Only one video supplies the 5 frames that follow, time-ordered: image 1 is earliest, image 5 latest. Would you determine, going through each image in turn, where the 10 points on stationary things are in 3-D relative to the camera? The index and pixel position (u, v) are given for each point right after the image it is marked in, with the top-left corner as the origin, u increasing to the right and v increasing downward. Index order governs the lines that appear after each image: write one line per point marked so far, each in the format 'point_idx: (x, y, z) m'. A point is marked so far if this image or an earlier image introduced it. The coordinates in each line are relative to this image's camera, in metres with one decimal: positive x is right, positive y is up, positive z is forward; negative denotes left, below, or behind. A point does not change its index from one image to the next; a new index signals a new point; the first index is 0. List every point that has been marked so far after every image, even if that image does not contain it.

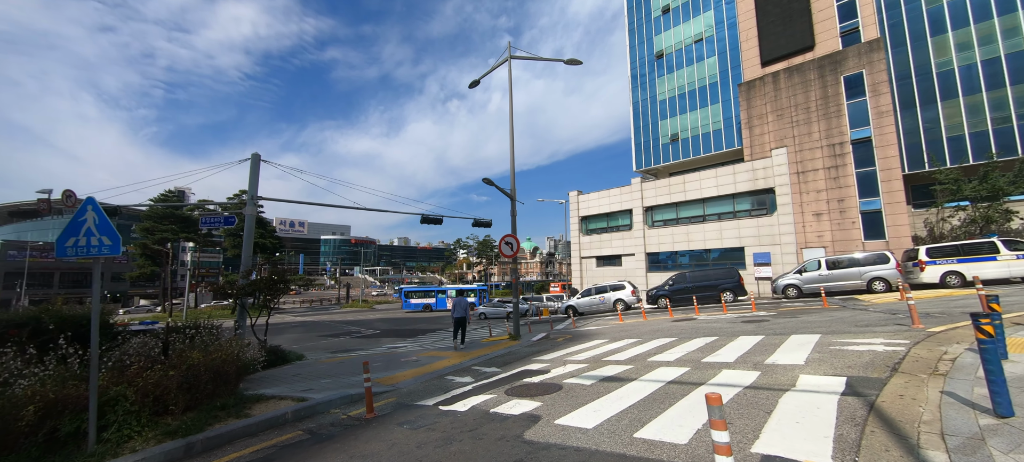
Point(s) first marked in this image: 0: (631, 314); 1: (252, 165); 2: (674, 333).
0: (+4.9, -3.4, +16.8) m
1: (-9.2, +2.3, +14.5) m
2: (+3.9, -2.5, +9.9) m
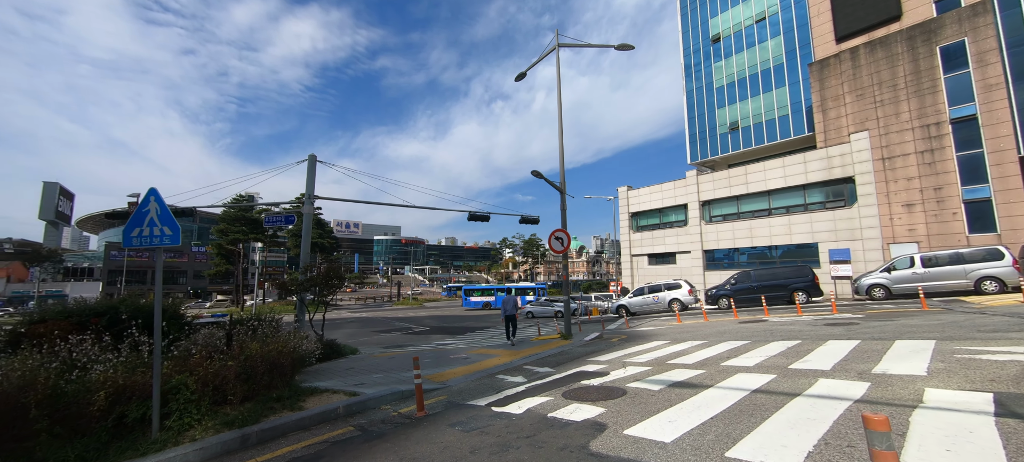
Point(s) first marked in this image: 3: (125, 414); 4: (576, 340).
0: (+6.8, -3.2, +15.7) m
1: (-7.5, +2.4, +15.0) m
2: (+5.1, -2.3, +9.0) m
3: (-4.1, -2.0, +4.3) m
4: (+1.6, -2.8, +10.4) m
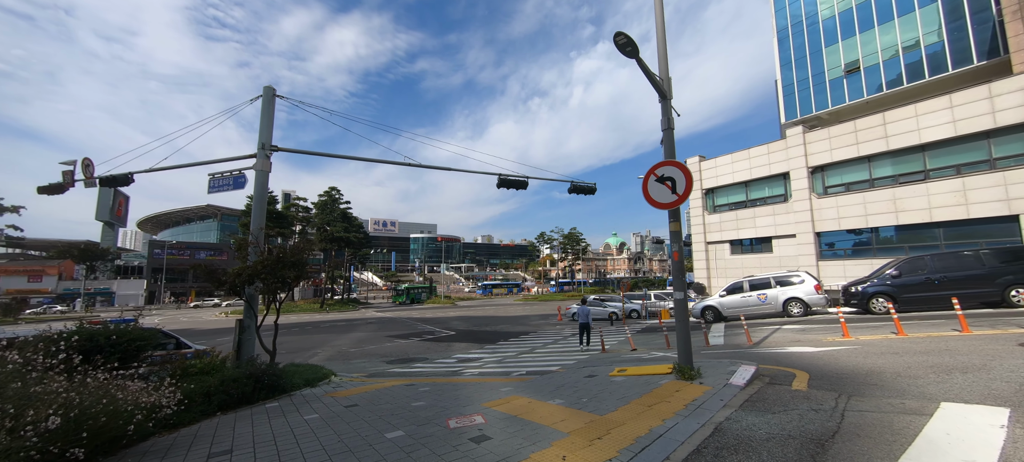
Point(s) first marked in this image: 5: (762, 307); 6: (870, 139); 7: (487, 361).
0: (+8.1, -2.2, +9.6) m
1: (-6.3, +3.3, +10.3) m
2: (+5.8, -1.3, +3.1) m
3: (-3.8, -1.1, -0.7) m
4: (+2.5, -1.9, +4.9) m
5: (+9.3, -2.8, +15.0) m
6: (+15.3, +3.9, +17.4) m
7: (-0.7, -3.8, +11.9) m
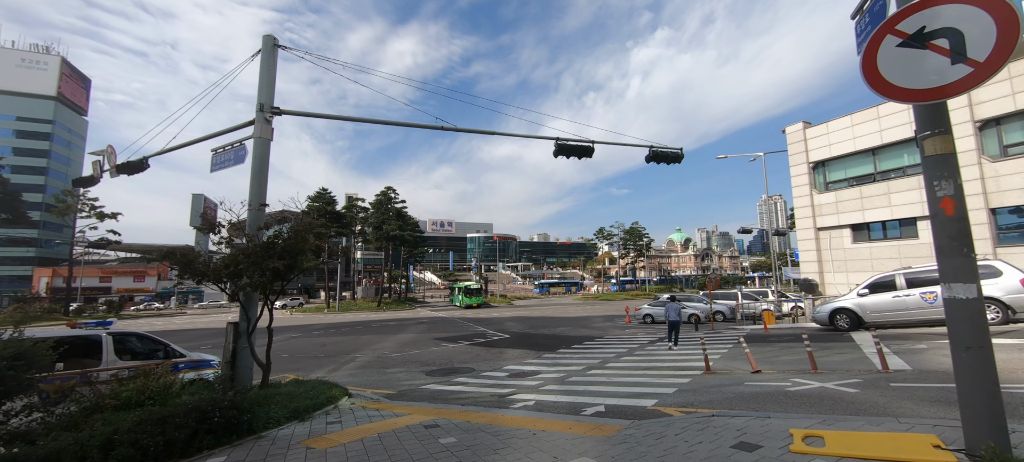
0: (+9.2, -1.5, +5.6) m
1: (-5.1, +3.7, +8.2) m
2: (+6.0, -0.7, -0.5) m
3: (-4.1, -0.7, -2.9) m
4: (+2.9, -1.3, +1.7) m
5: (+11.1, -2.1, +10.7) m
6: (+17.2, +4.8, +12.3) m
7: (+0.8, -3.3, +9.1) m
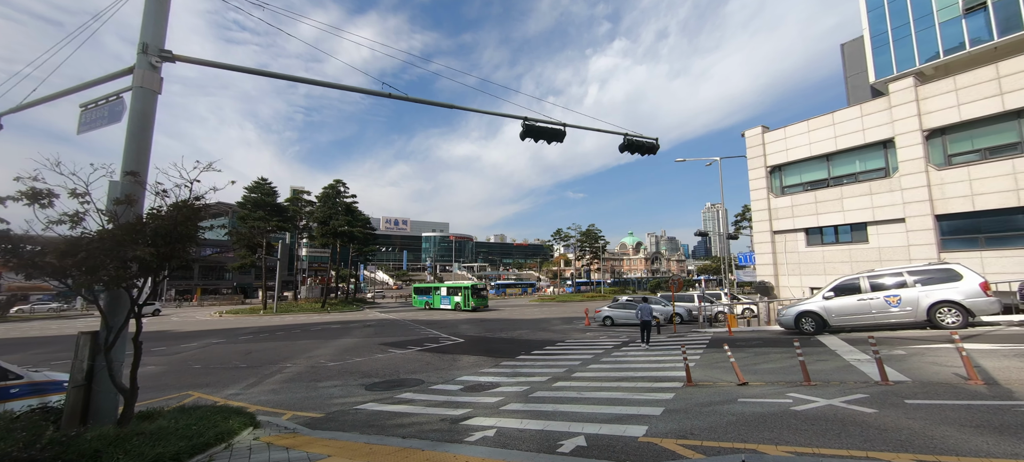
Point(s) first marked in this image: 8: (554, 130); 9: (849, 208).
0: (+8.7, -1.5, +5.3) m
1: (-5.7, +4.0, +6.4) m
2: (+6.2, -0.7, -1.2) m
3: (-3.6, -0.4, -4.7) m
4: (+2.9, -1.2, +0.7) m
5: (+10.0, -2.1, +10.6) m
6: (+16.1, +4.6, +12.8) m
7: (-0.1, -3.1, +7.8) m
8: (+1.0, +2.3, +9.5) m
9: (+13.8, +0.9, +16.6) m
